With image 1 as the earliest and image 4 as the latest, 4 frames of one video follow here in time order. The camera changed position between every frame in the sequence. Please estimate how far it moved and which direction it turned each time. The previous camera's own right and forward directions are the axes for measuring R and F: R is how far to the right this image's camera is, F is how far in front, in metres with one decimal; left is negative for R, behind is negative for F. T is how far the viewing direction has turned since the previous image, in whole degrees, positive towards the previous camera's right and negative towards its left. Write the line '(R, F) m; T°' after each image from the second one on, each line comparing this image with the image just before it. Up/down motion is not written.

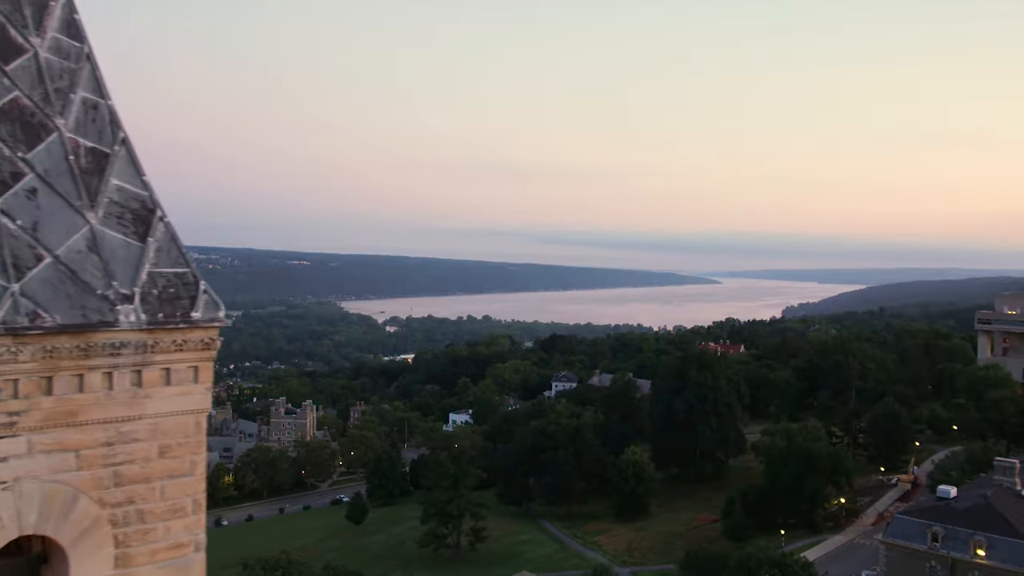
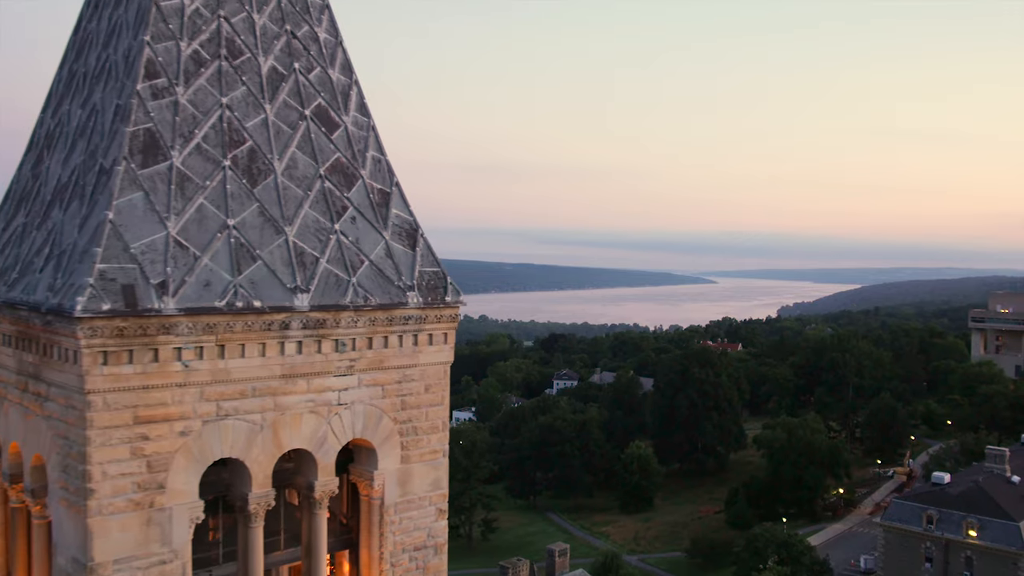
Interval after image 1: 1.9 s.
(-1.2, -2.2) m; 0°
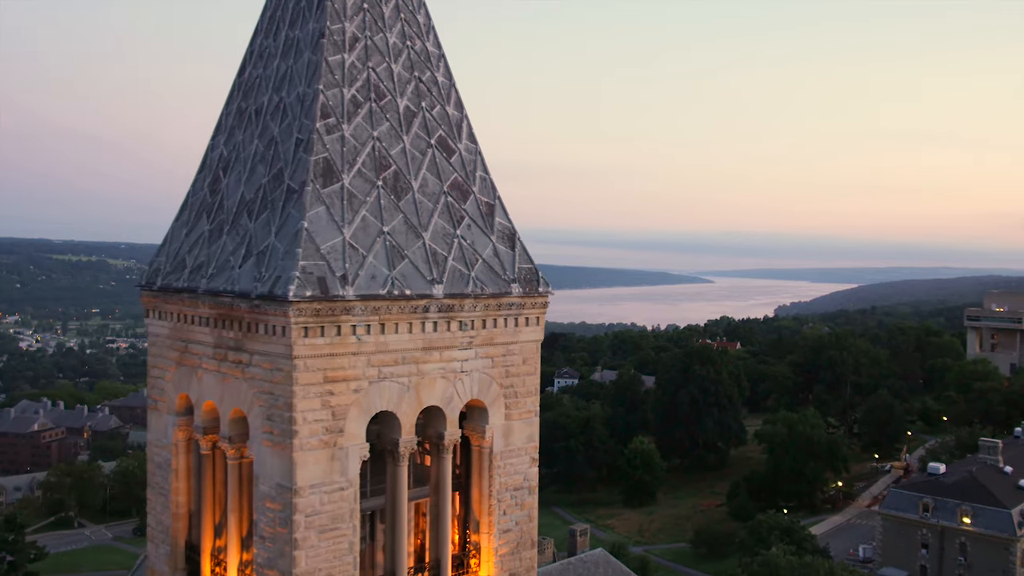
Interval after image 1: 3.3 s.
(-0.9, -1.6) m; 0°
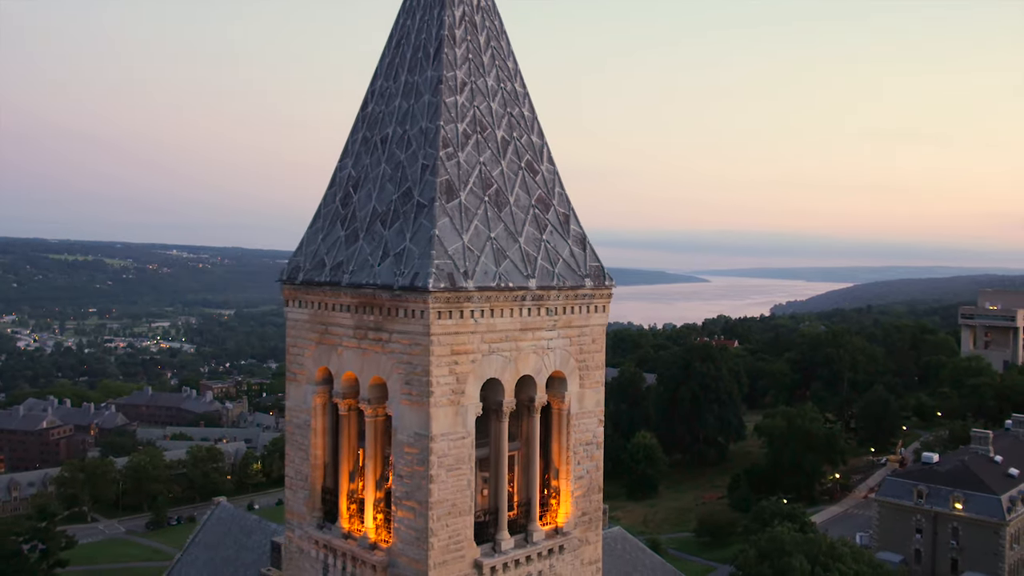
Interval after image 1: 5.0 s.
(-1.0, -1.9) m; 0°
